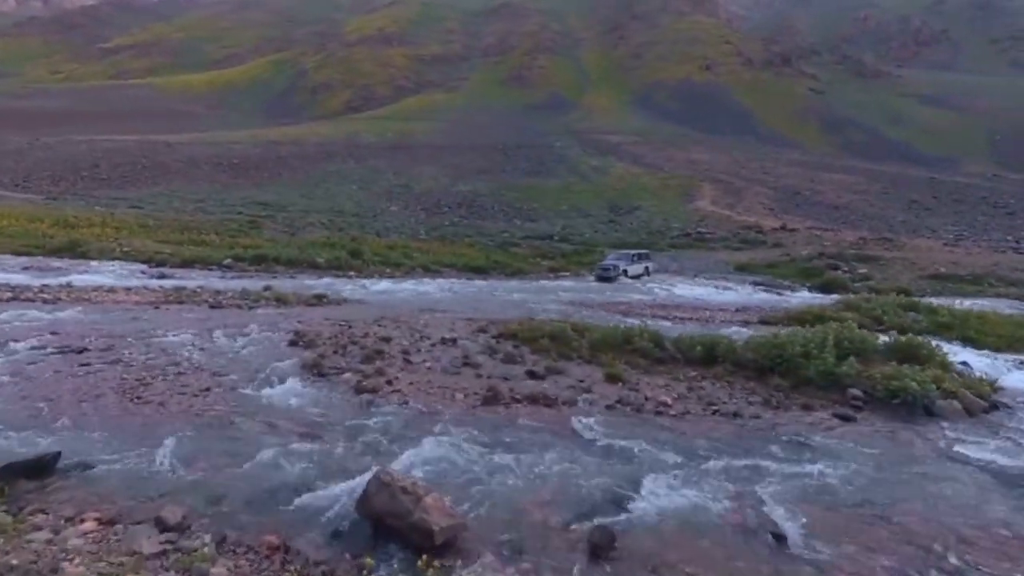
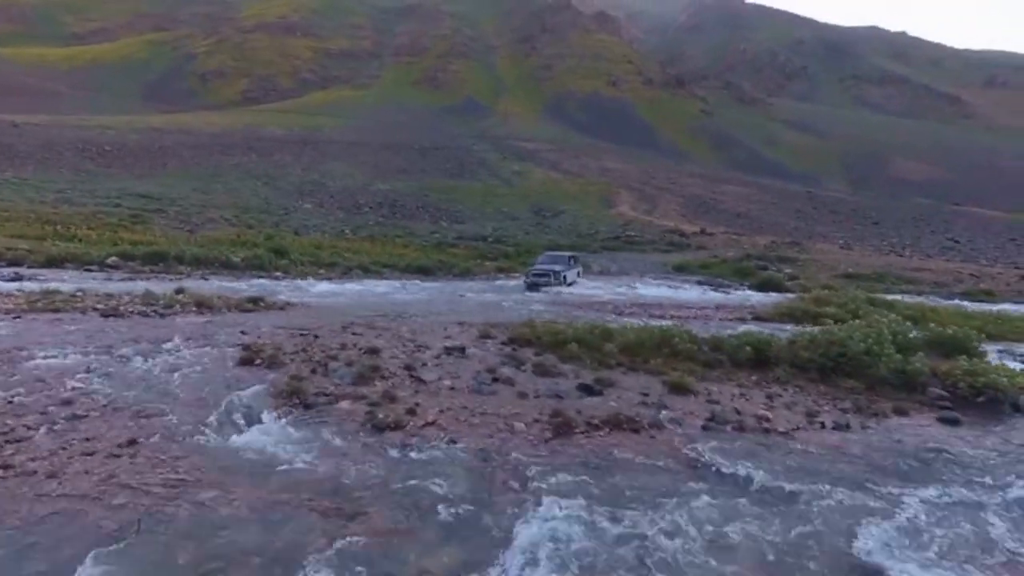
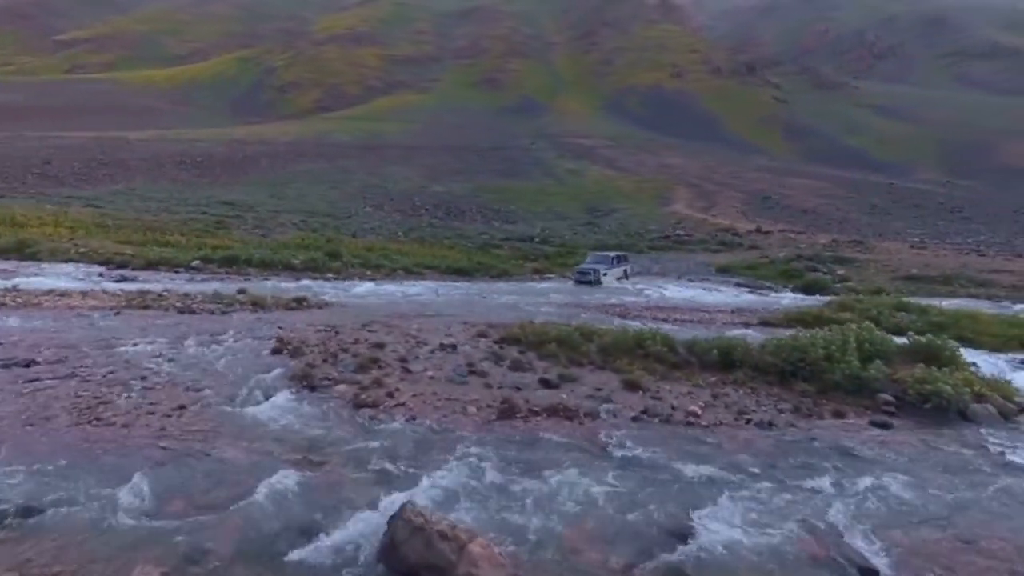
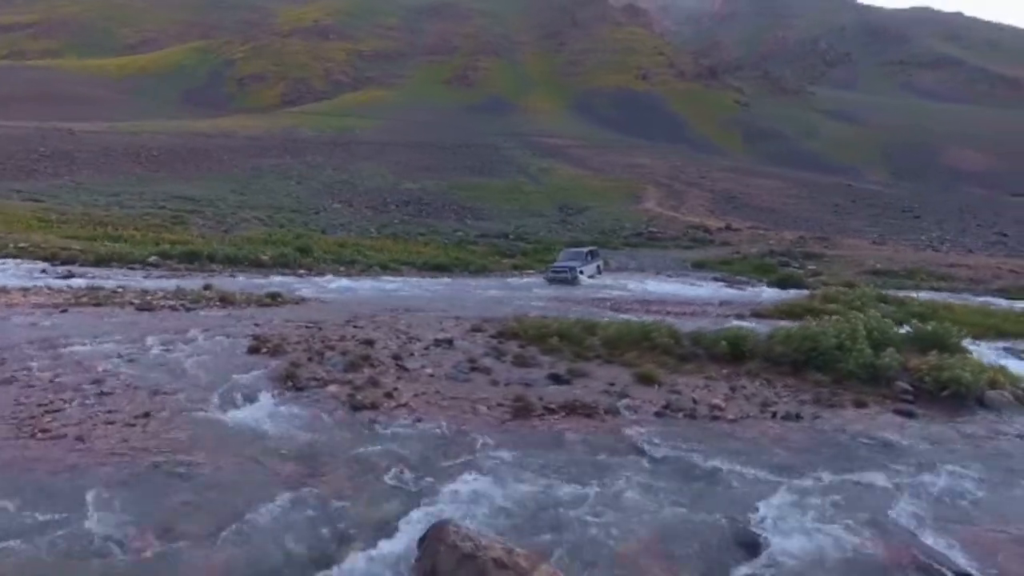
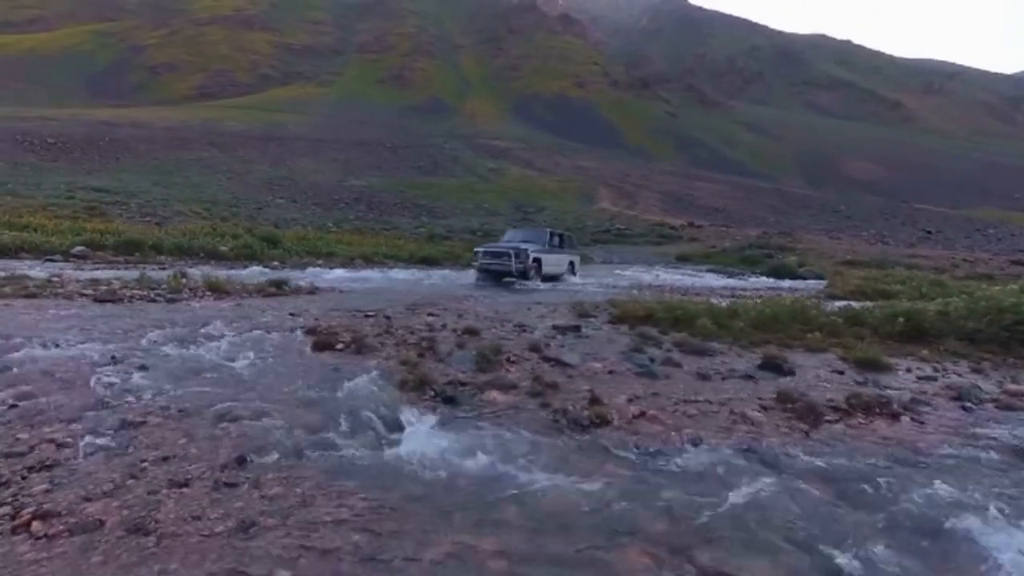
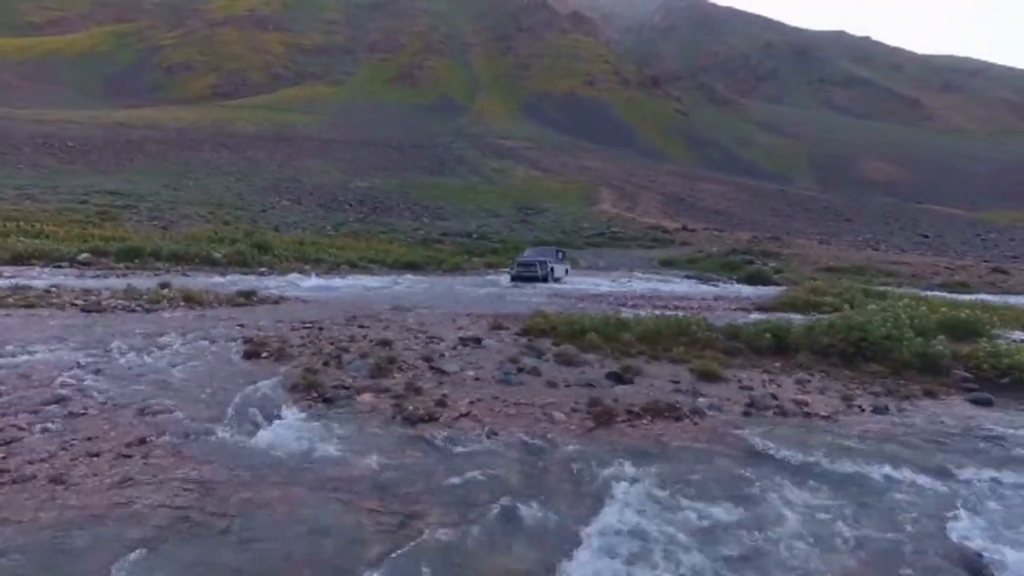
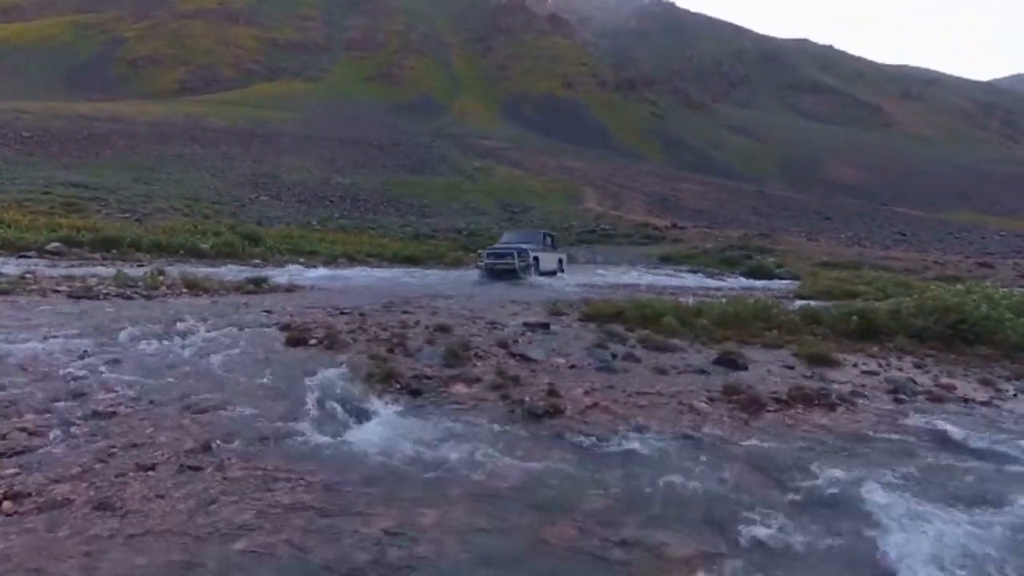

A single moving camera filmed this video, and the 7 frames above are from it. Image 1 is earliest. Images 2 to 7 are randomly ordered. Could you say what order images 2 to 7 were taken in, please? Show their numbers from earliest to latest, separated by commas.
3, 4, 2, 6, 7, 5
